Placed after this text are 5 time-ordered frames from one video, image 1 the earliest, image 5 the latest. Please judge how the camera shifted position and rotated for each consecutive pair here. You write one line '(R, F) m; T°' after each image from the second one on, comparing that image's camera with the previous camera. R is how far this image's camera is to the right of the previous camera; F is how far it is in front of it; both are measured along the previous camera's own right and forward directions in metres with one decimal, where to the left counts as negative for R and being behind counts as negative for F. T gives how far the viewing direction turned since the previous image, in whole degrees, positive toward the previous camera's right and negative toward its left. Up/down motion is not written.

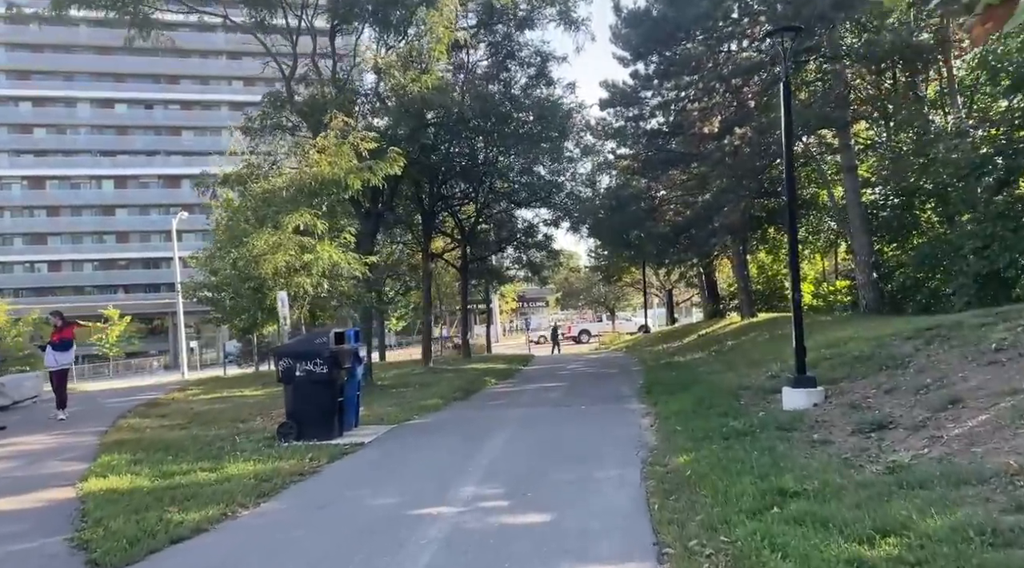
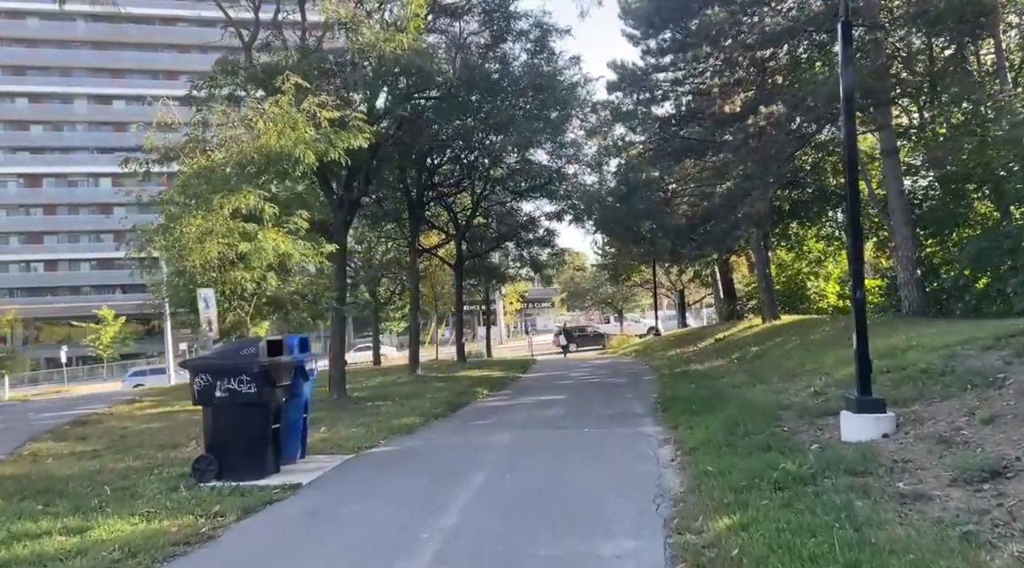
(+0.3, +2.7) m; 0°
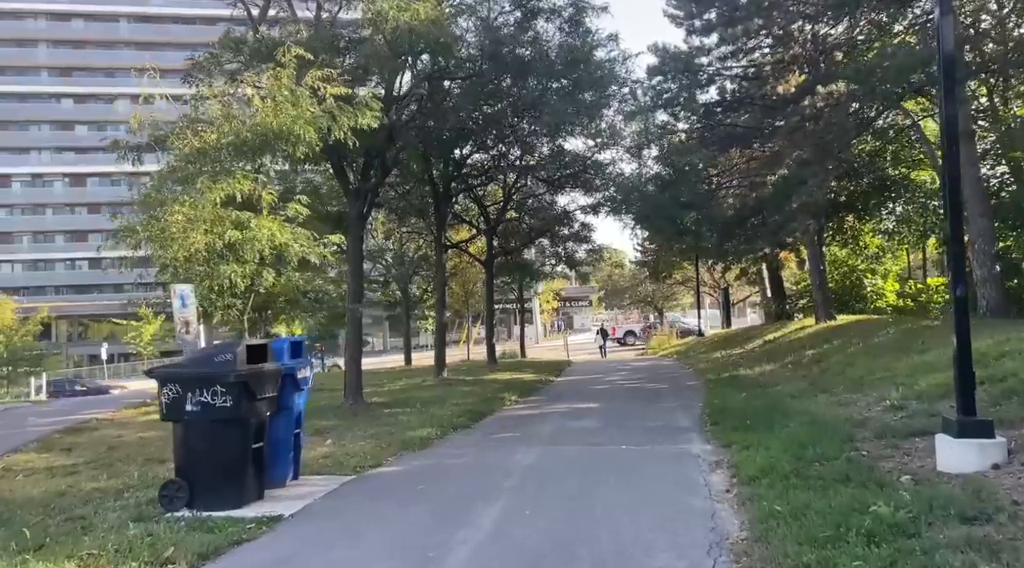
(+0.1, +1.6) m; -2°
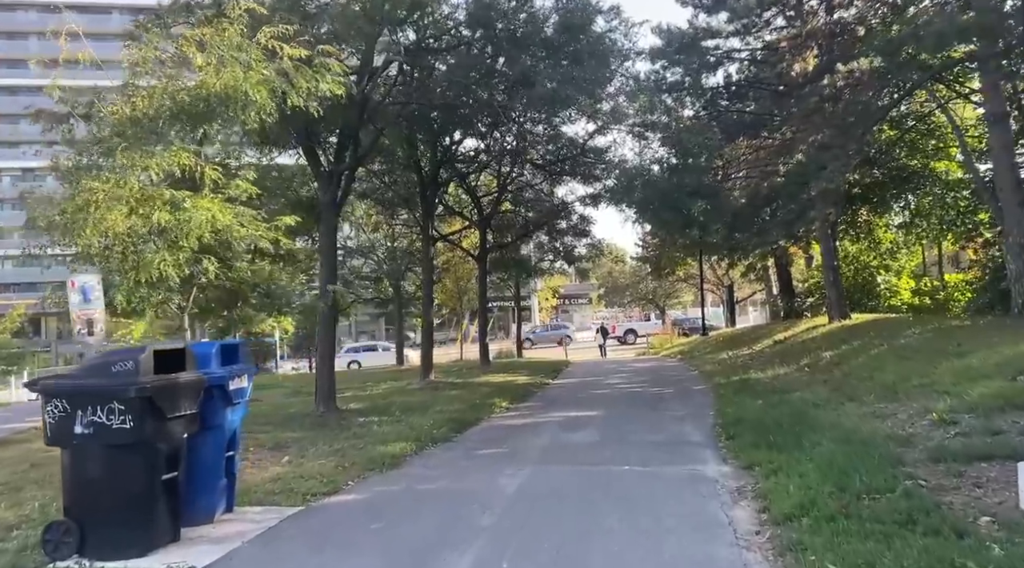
(+0.2, +1.7) m; 0°
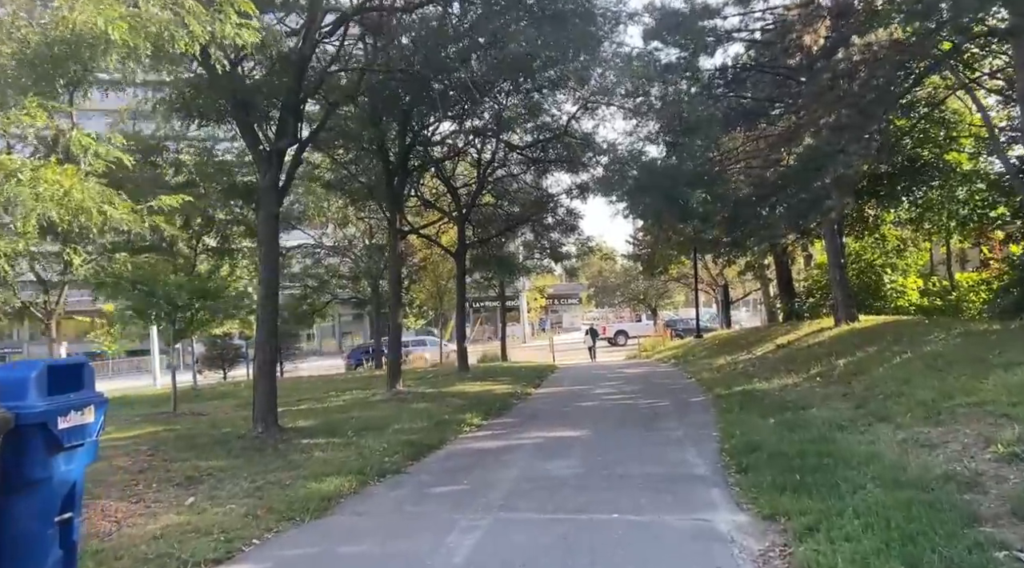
(+0.3, +2.1) m; +1°
